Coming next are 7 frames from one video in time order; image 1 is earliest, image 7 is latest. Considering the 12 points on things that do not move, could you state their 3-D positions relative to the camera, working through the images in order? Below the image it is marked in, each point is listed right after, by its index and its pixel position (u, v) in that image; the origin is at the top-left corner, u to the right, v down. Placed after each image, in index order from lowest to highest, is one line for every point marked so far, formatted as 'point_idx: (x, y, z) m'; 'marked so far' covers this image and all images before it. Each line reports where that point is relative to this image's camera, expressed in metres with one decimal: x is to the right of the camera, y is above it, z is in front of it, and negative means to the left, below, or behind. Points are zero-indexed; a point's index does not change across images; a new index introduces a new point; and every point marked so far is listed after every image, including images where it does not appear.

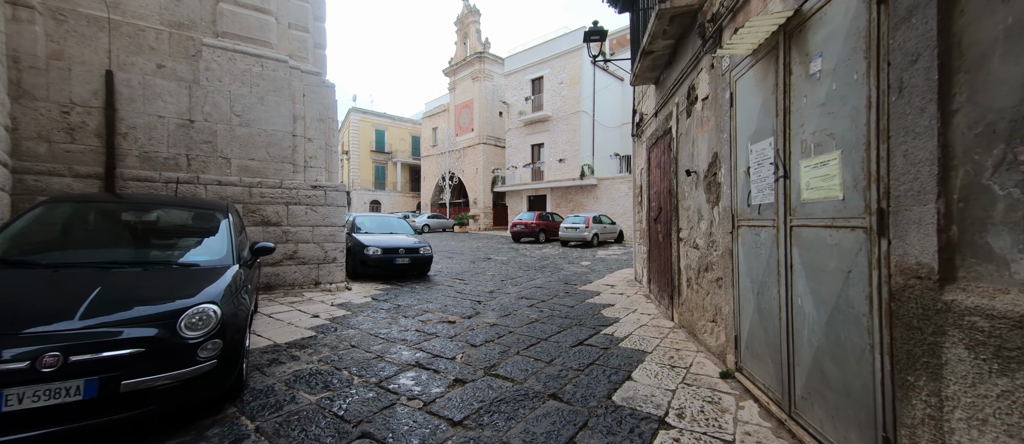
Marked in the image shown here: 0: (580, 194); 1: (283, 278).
0: (+3.8, +1.6, +18.7) m
1: (-3.5, -0.9, +5.2) m
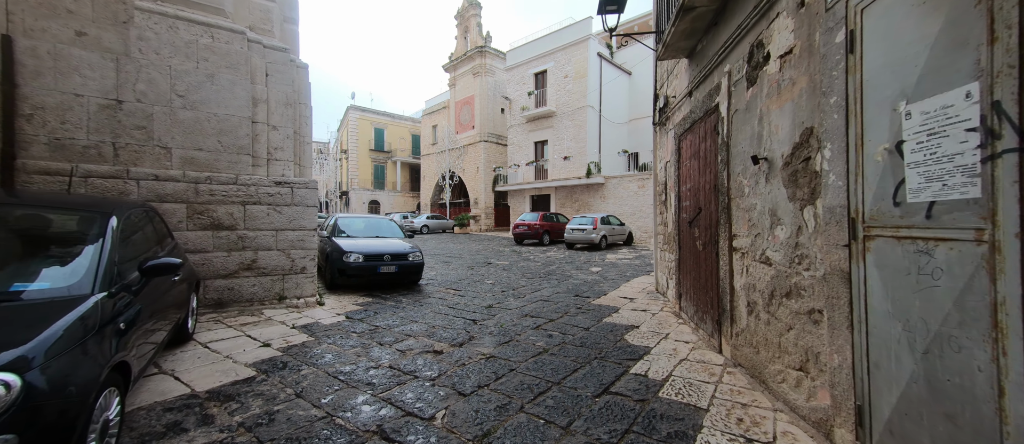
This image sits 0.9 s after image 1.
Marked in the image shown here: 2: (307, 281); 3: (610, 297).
0: (+3.9, +1.5, +17.7) m
1: (-3.5, -0.9, +4.3) m
2: (-2.9, -0.8, +4.7) m
3: (+1.6, -1.2, +5.6) m
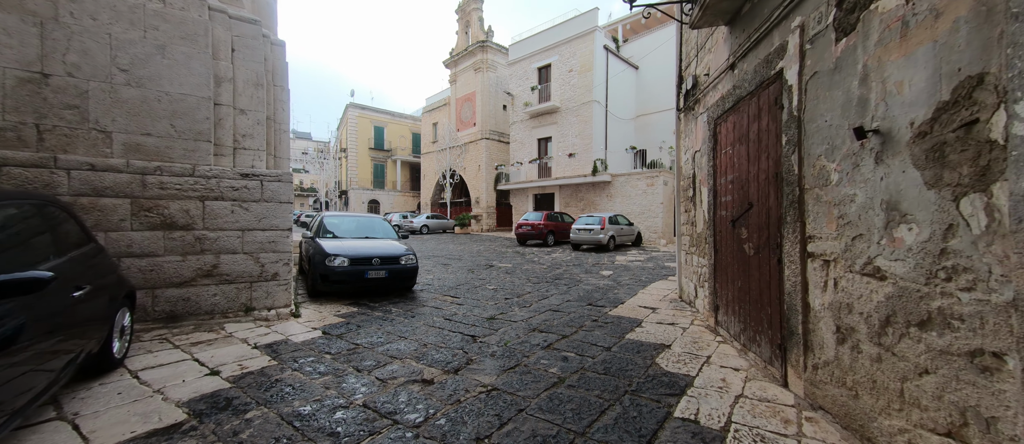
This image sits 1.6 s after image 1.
0: (+4.0, +1.5, +17.0) m
1: (-3.4, -0.9, +3.7) m
2: (-2.8, -0.8, +4.1) m
3: (+1.7, -1.2, +4.9) m
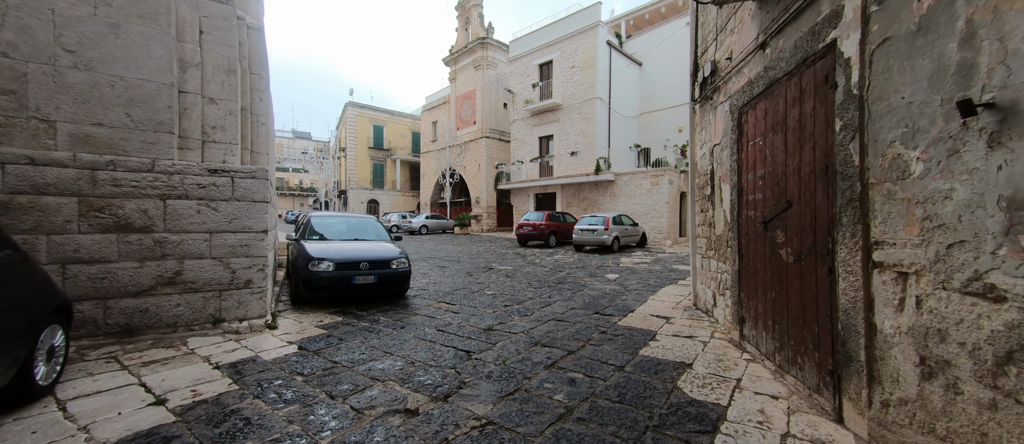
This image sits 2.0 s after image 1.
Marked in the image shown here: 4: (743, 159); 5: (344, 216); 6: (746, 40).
0: (+4.1, +1.5, +16.6) m
1: (-3.4, -0.9, +3.3) m
2: (-2.8, -0.8, +3.7) m
3: (+1.7, -1.2, +4.5) m
4: (+2.2, +0.6, +3.3) m
5: (-3.5, +0.1, +7.0) m
6: (+2.2, +1.7, +3.3) m
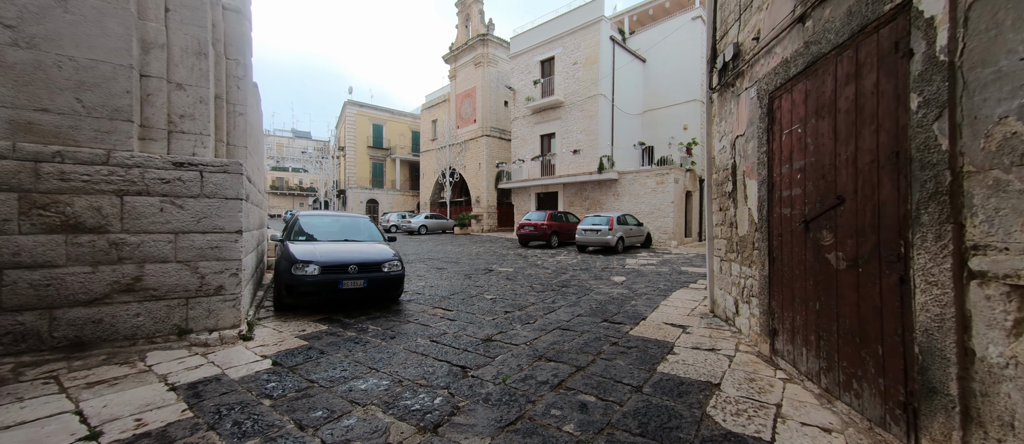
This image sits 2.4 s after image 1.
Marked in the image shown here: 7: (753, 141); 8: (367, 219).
0: (+4.1, +1.5, +16.2) m
1: (-3.4, -0.9, +2.9) m
2: (-2.8, -0.8, +3.3) m
3: (+1.7, -1.2, +4.1) m
4: (+2.2, +0.6, +2.9) m
5: (-3.4, +0.1, +6.6) m
6: (+2.3, +1.7, +2.9) m
7: (+2.4, +0.8, +3.3) m
8: (-2.9, +0.1, +6.7) m
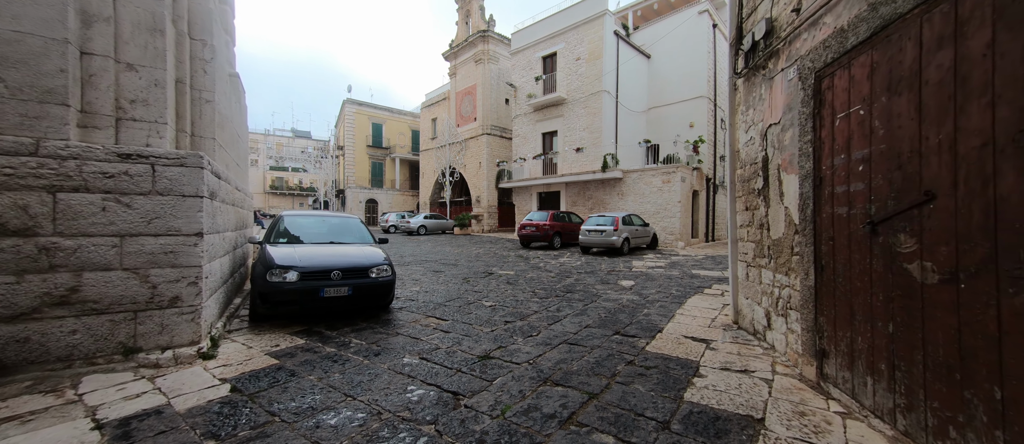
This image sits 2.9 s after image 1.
0: (+4.2, +1.5, +15.8) m
1: (-3.4, -0.9, +2.4) m
2: (-2.8, -0.8, +2.9) m
3: (+1.7, -1.2, +3.7) m
4: (+2.2, +0.6, +2.4) m
5: (-3.4, +0.1, +6.1) m
6: (+2.3, +1.7, +2.4) m
7: (+2.4, +0.8, +2.9) m
8: (-2.8, +0.1, +6.3) m
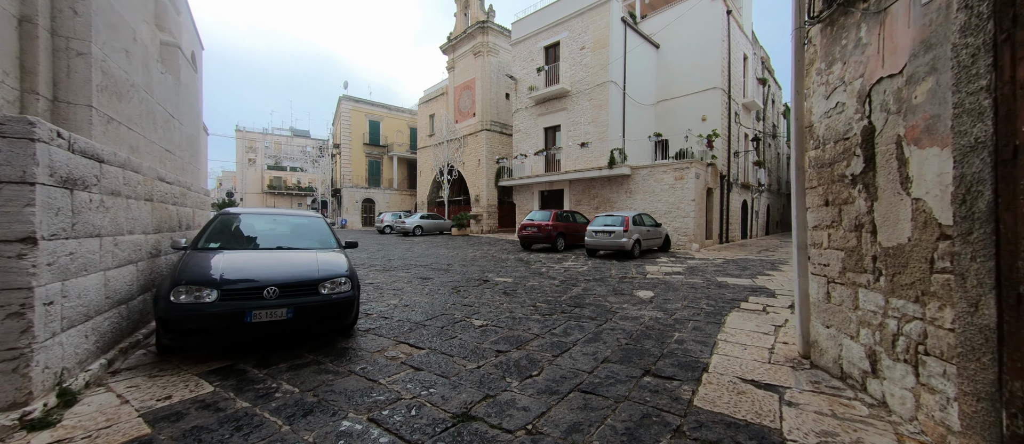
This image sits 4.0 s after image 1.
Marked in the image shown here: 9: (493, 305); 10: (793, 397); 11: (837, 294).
0: (+4.2, +1.5, +14.7) m
1: (-3.5, -0.9, +1.5) m
2: (-2.9, -0.8, +1.9) m
3: (+1.6, -1.2, +2.6) m
4: (+2.2, +0.6, +1.4) m
5: (-3.5, +0.1, +5.2) m
6: (+2.2, +1.7, +1.4) m
7: (+2.3, +0.8, +1.8) m
8: (-2.9, +0.1, +5.3) m
9: (-0.3, -1.2, +5.1) m
10: (+2.0, -1.2, +2.4) m
11: (+2.5, -0.5, +2.6) m
